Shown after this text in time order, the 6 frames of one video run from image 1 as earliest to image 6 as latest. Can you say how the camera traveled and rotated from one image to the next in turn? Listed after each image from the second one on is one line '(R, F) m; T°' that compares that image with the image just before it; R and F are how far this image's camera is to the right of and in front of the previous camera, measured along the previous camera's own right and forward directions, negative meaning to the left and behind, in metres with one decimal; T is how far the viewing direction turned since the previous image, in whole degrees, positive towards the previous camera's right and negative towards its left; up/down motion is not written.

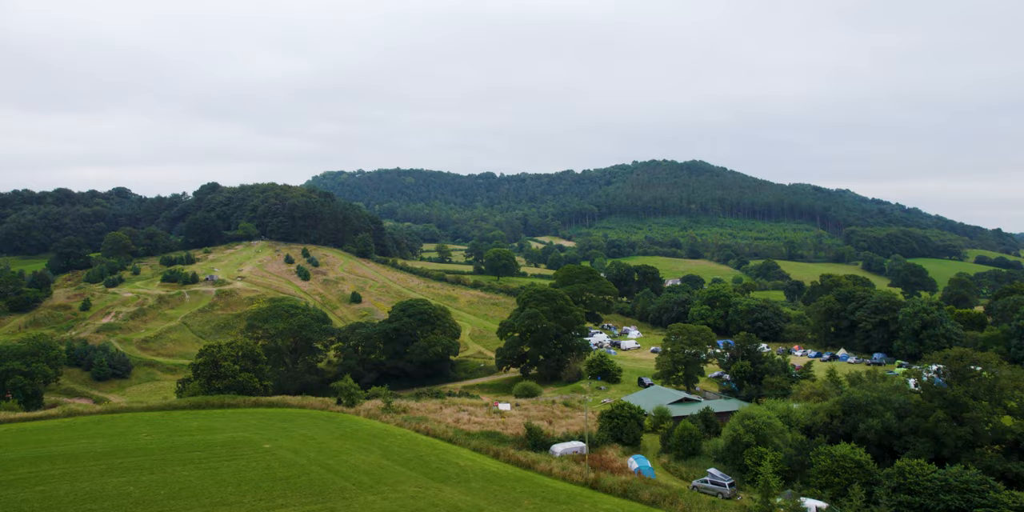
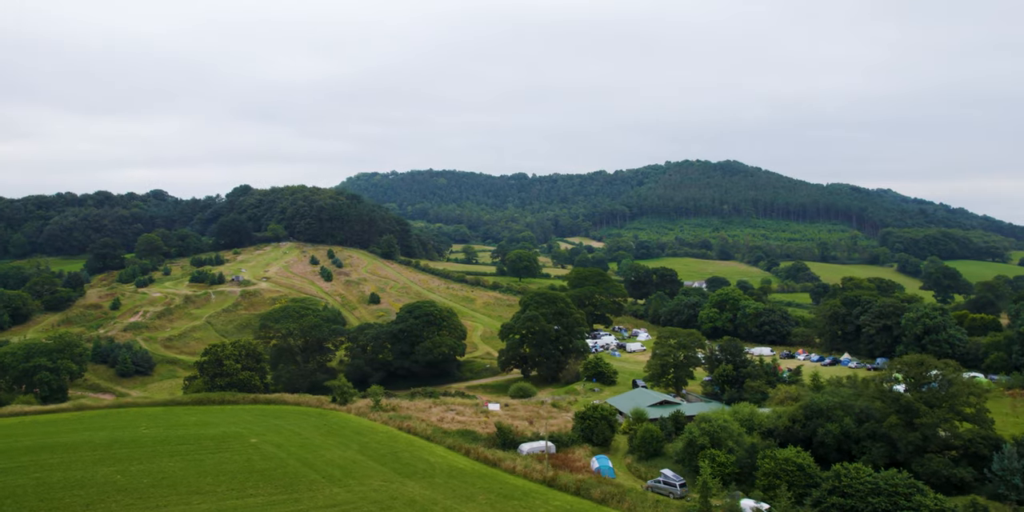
(+2.3, -1.1) m; -3°
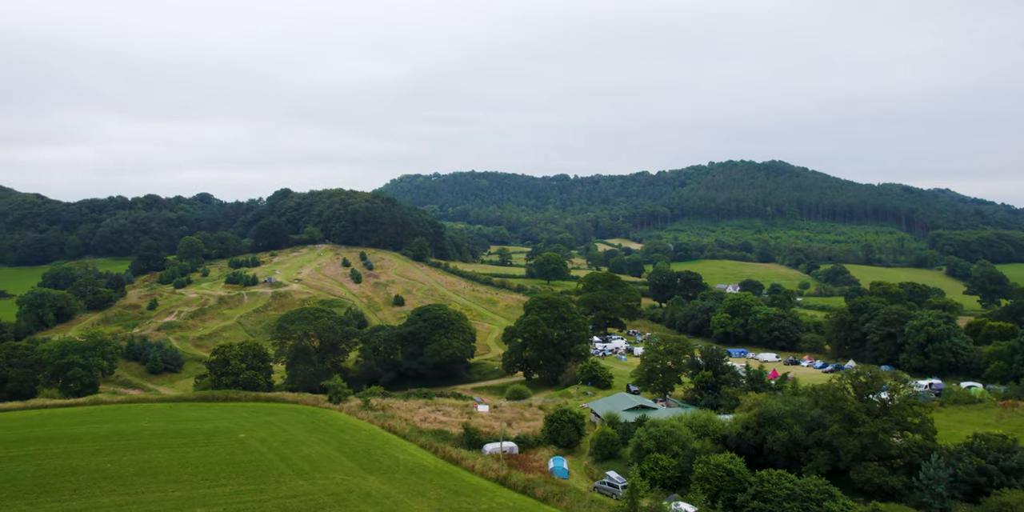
(+3.0, -1.4) m; -4°
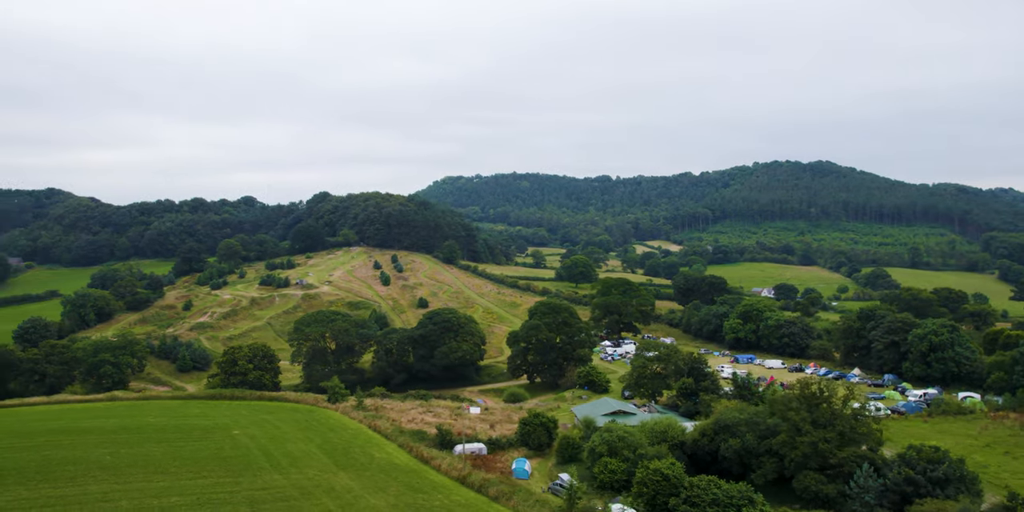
(+3.0, -1.4) m; -4°
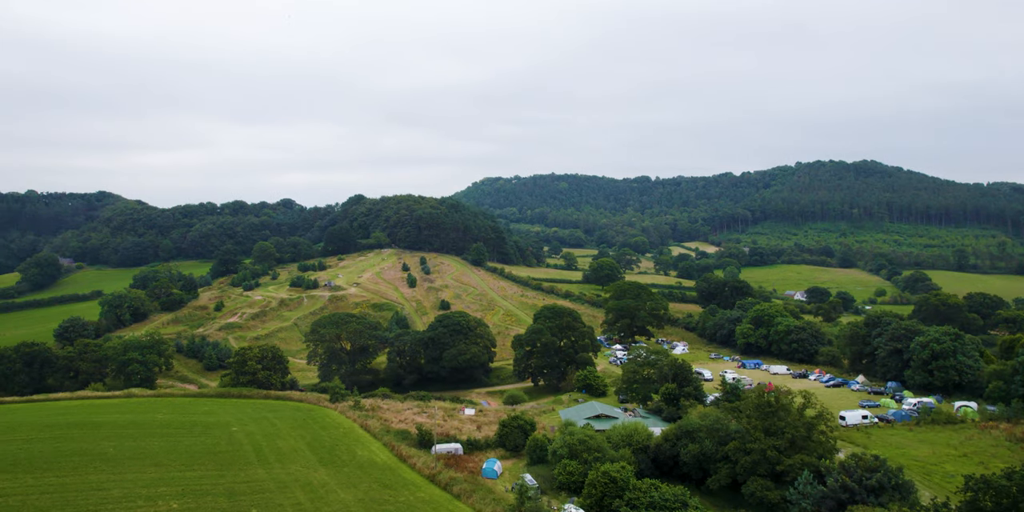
(+2.8, -1.3) m; -4°
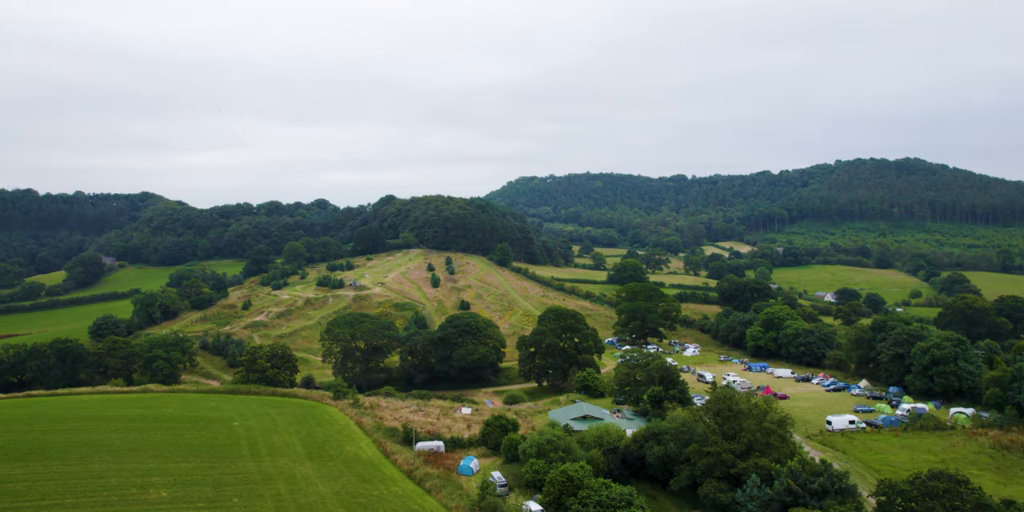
(+2.6, -1.2) m; -3°
